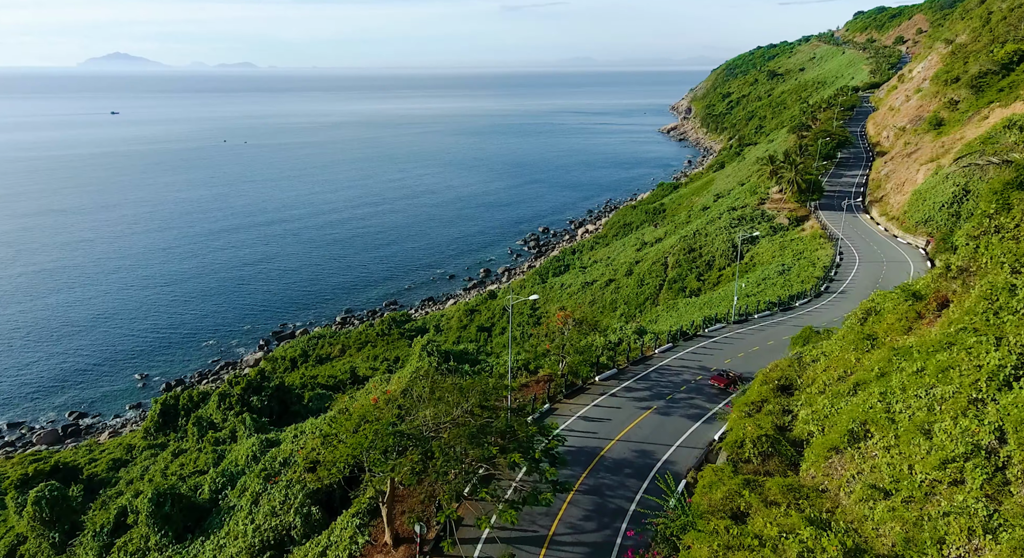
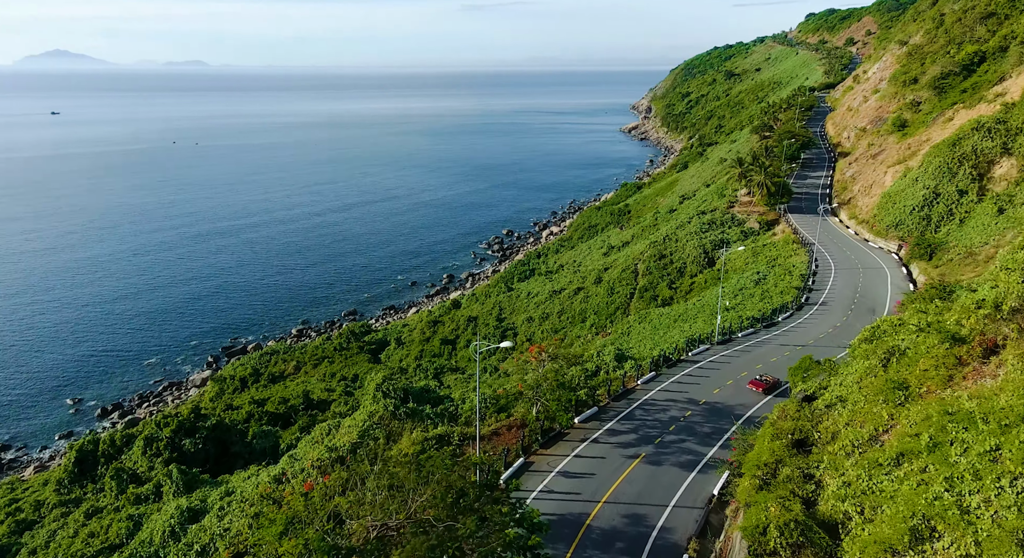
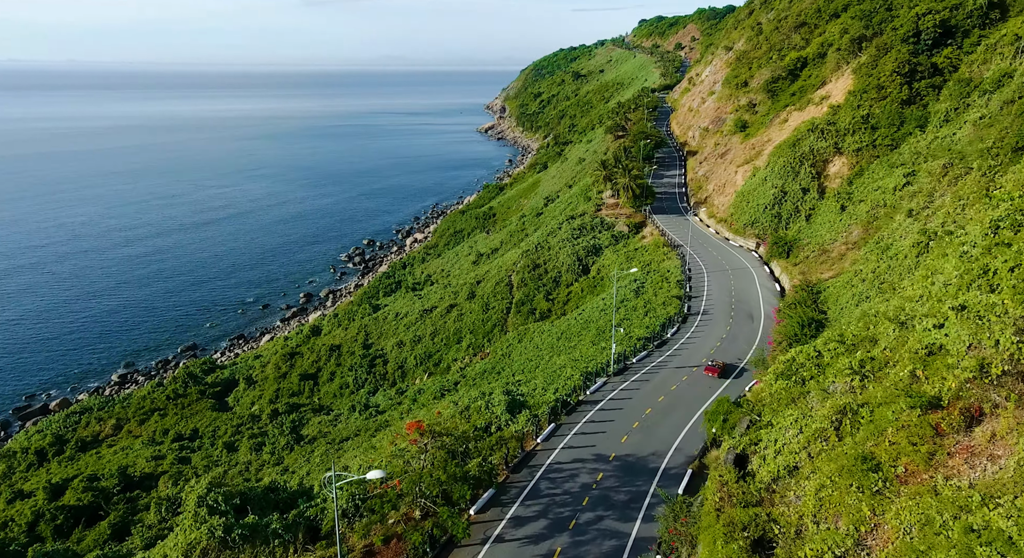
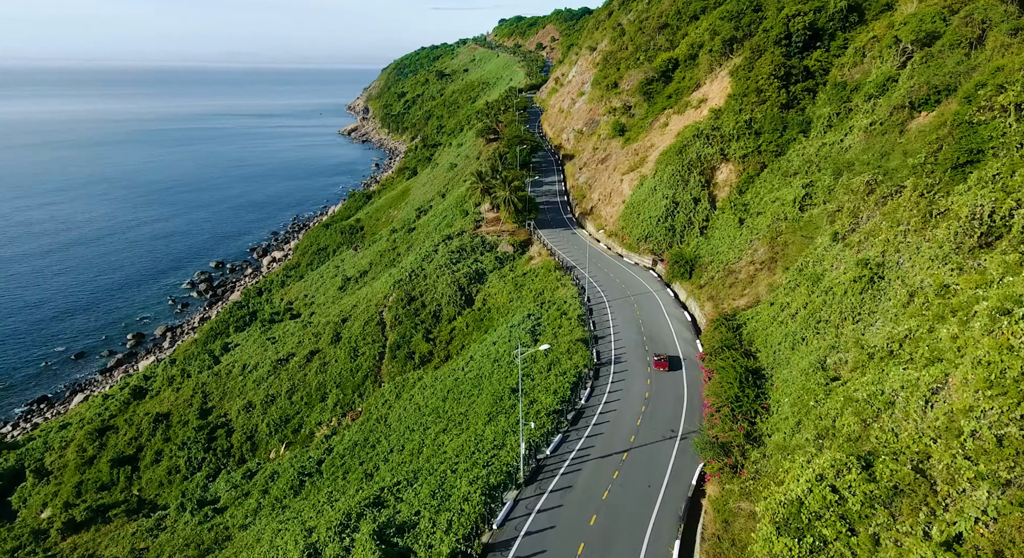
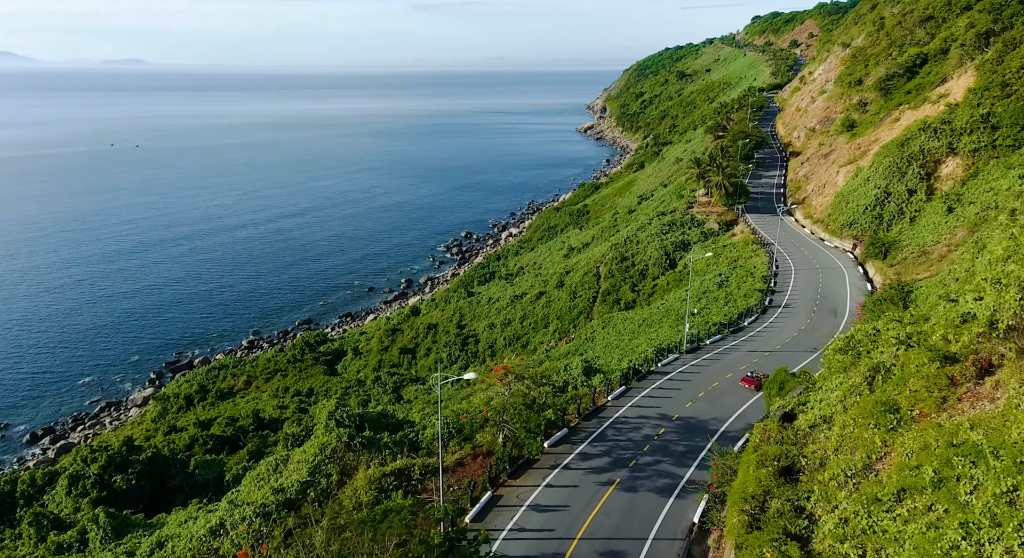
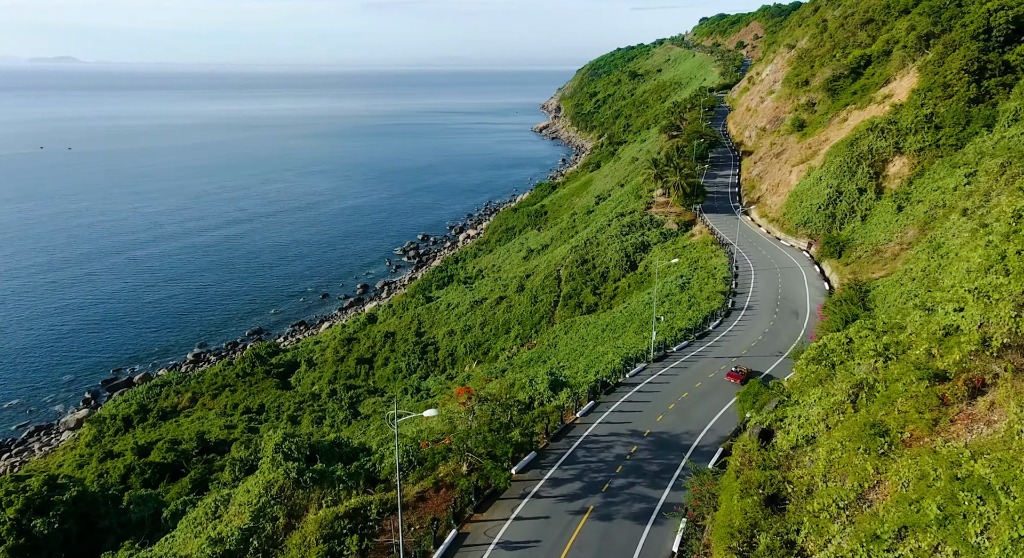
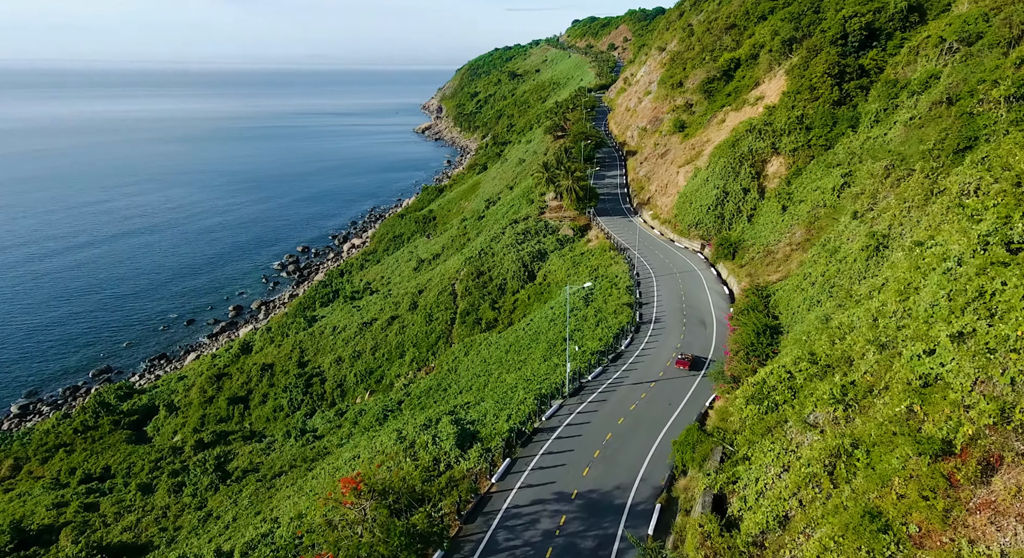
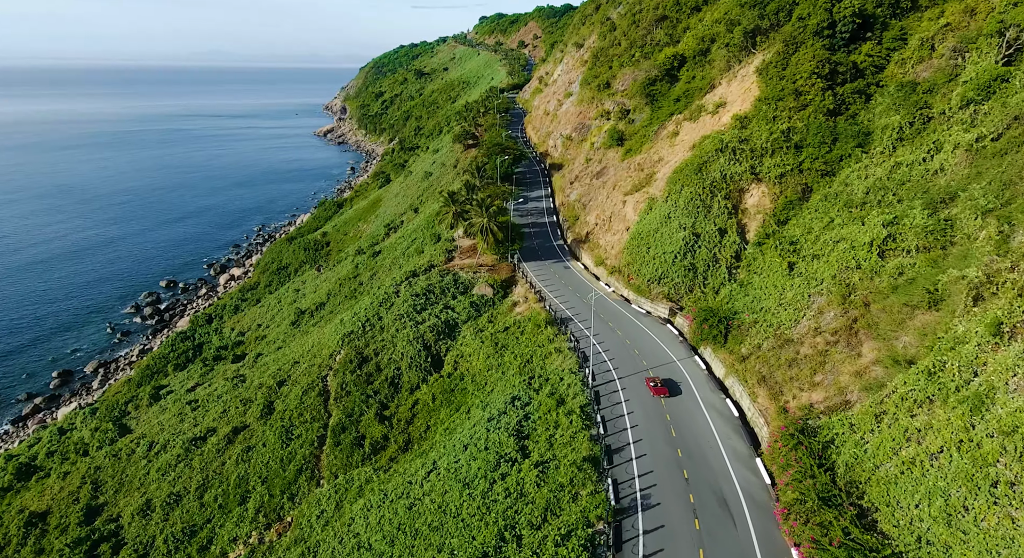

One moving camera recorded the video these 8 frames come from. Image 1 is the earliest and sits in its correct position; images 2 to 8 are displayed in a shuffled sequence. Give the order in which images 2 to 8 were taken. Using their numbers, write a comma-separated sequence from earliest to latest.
2, 5, 6, 3, 7, 4, 8
